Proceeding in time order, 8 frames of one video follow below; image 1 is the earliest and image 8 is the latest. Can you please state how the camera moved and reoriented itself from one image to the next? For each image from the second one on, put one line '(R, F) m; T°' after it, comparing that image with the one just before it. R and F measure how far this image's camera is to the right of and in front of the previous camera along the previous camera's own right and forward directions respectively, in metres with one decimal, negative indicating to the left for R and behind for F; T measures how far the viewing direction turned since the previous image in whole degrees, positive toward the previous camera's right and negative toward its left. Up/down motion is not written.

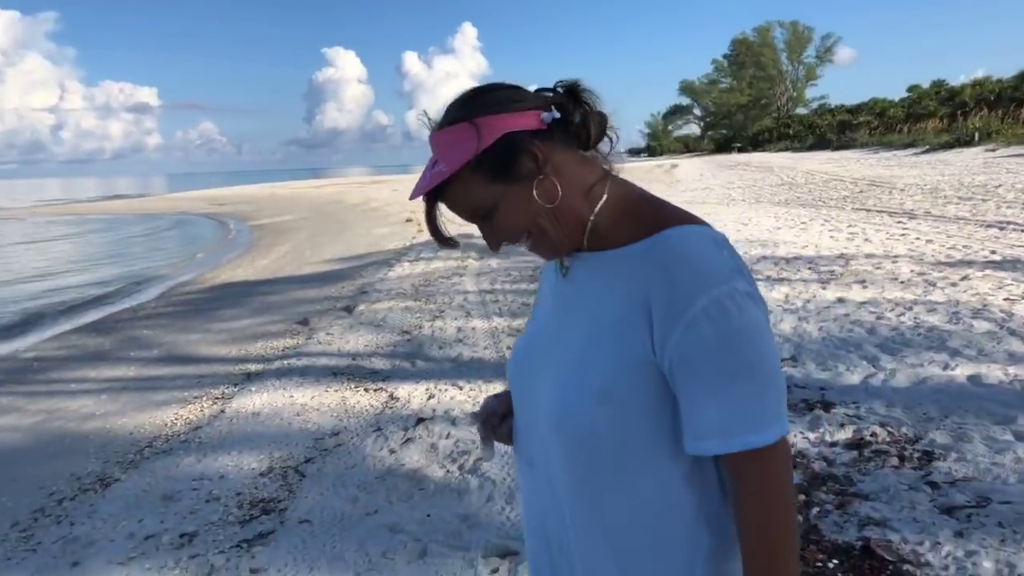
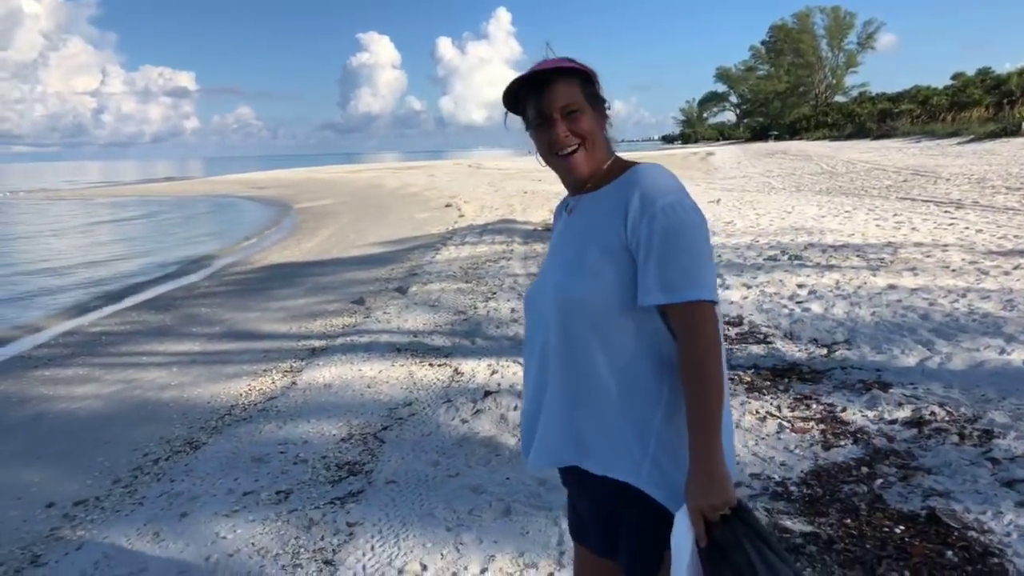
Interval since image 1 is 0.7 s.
(-0.2, -0.2) m; -2°
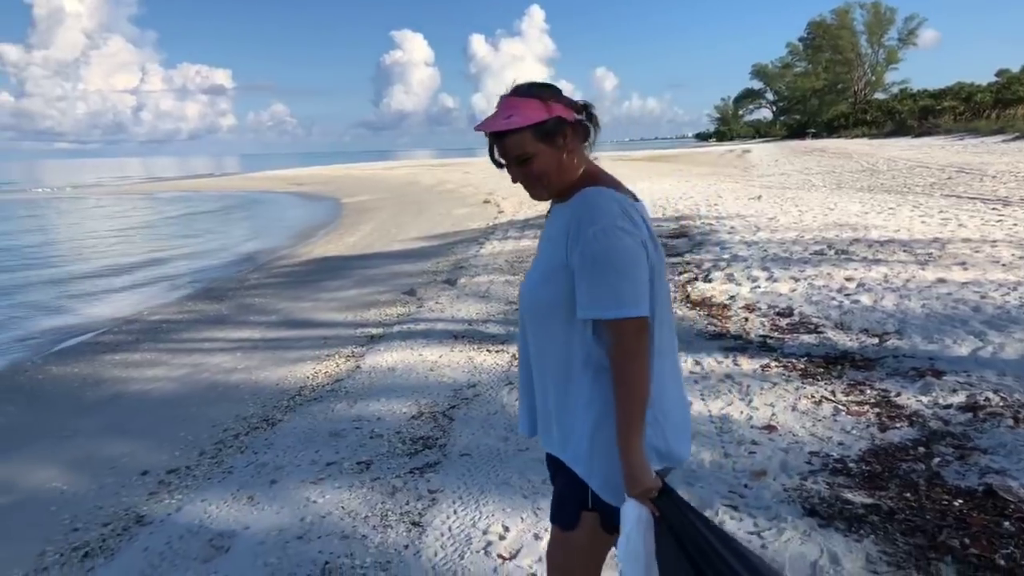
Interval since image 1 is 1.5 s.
(-0.2, -0.2) m; -2°
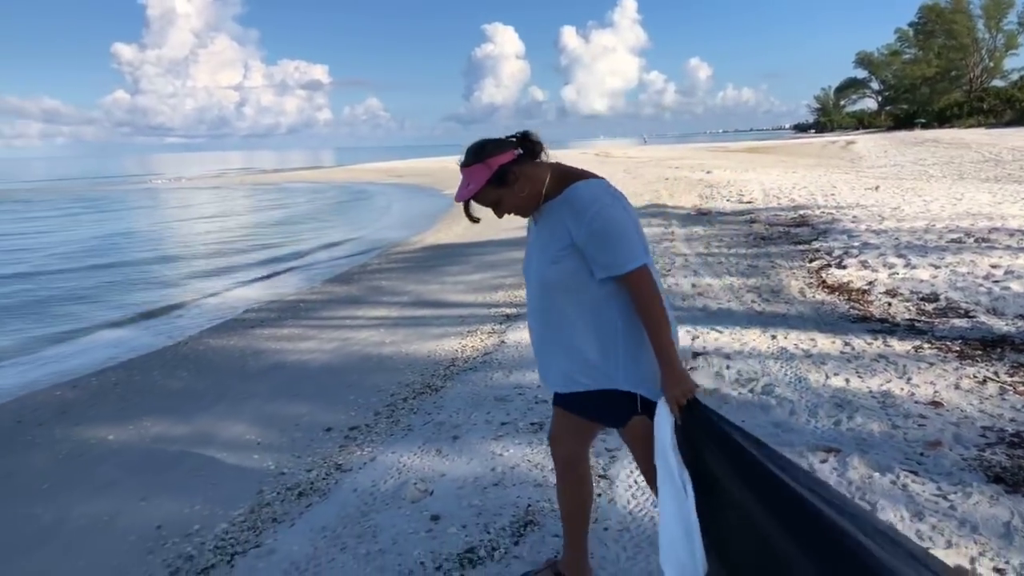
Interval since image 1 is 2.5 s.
(-0.5, -0.3) m; -6°
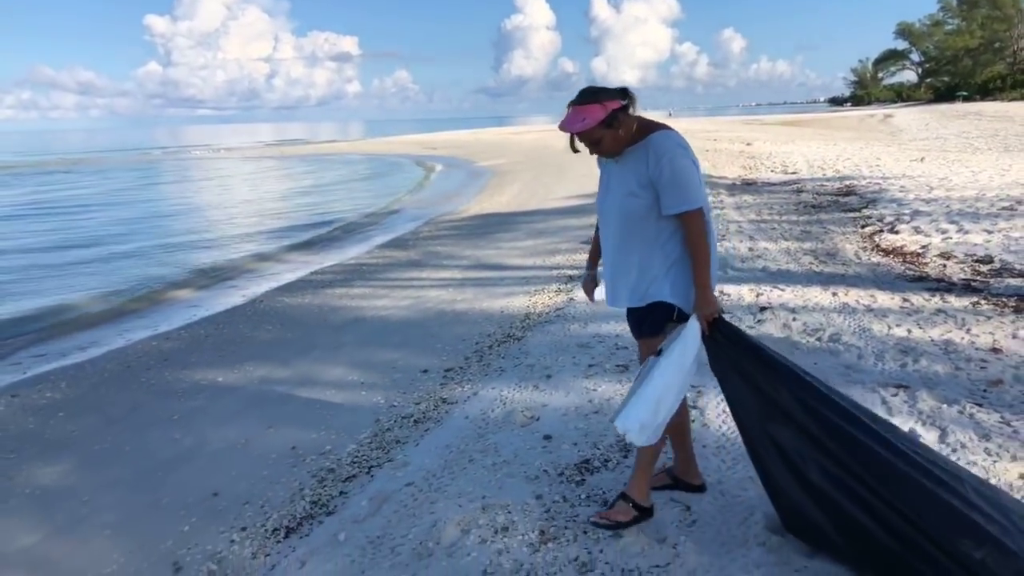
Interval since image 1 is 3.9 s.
(-0.4, -0.5) m; -2°
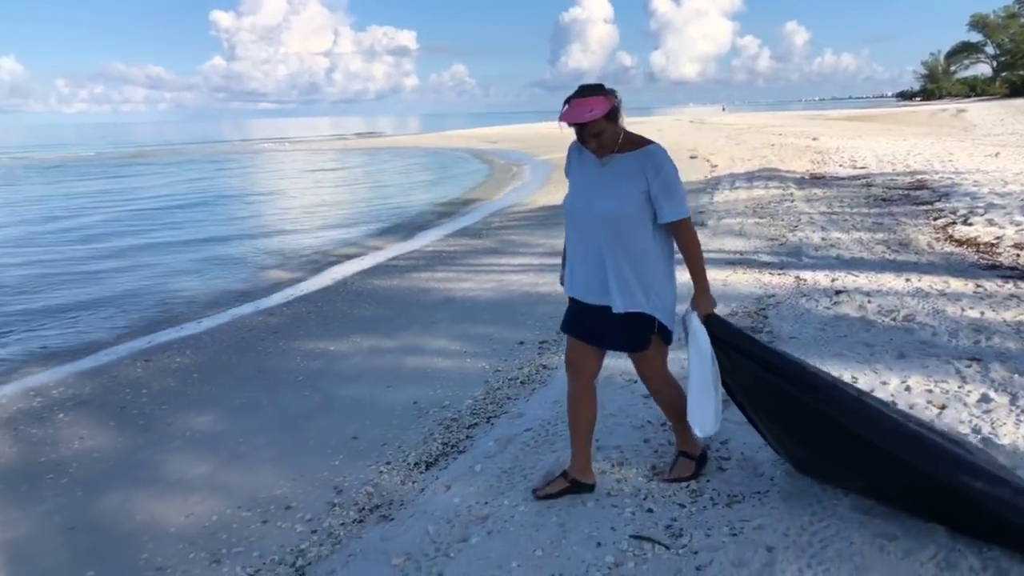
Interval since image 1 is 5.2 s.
(-0.3, -0.6) m; -4°
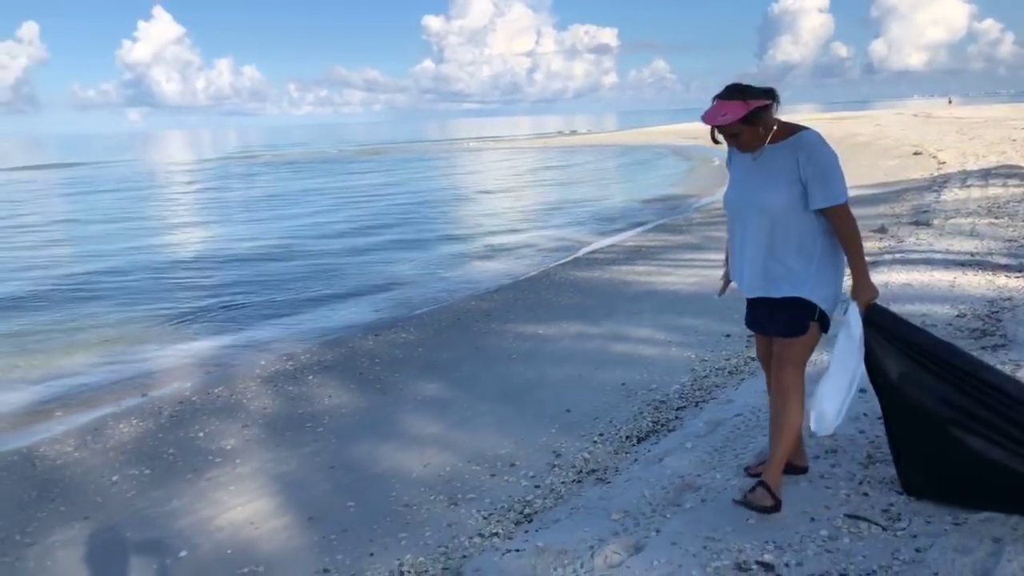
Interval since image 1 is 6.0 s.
(-0.1, -0.3) m; -14°
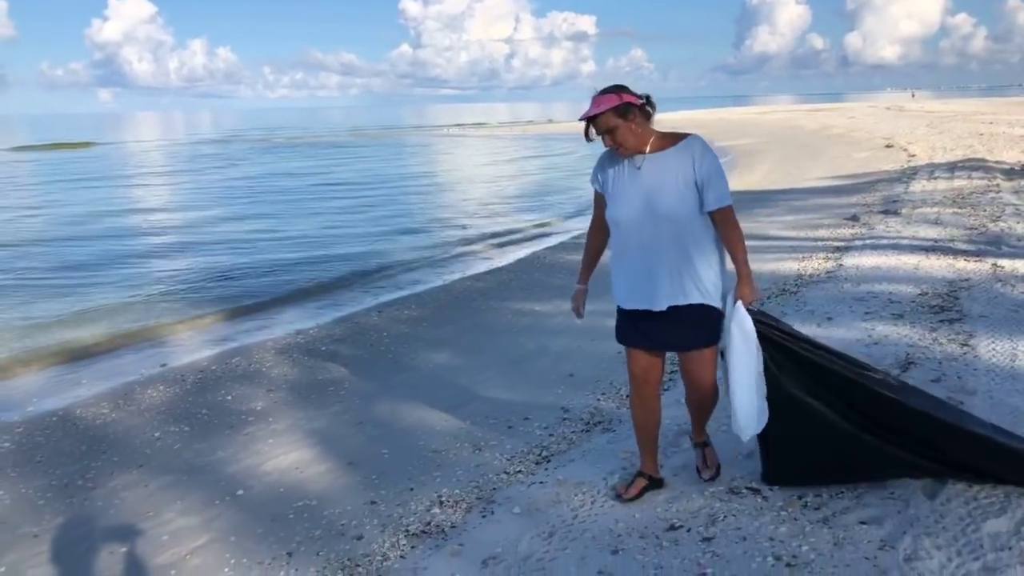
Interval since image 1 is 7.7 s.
(-0.3, -0.5) m; +2°
